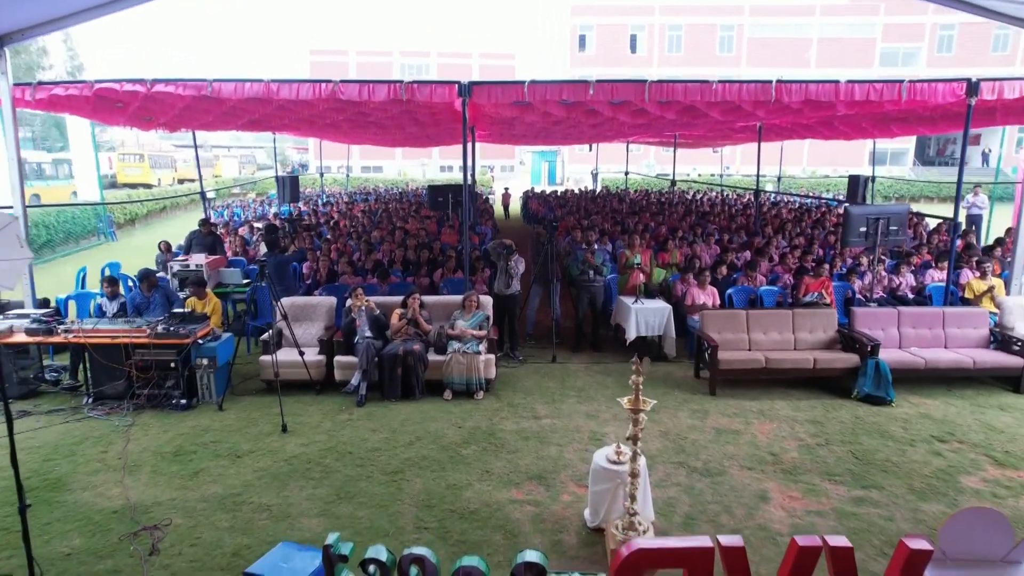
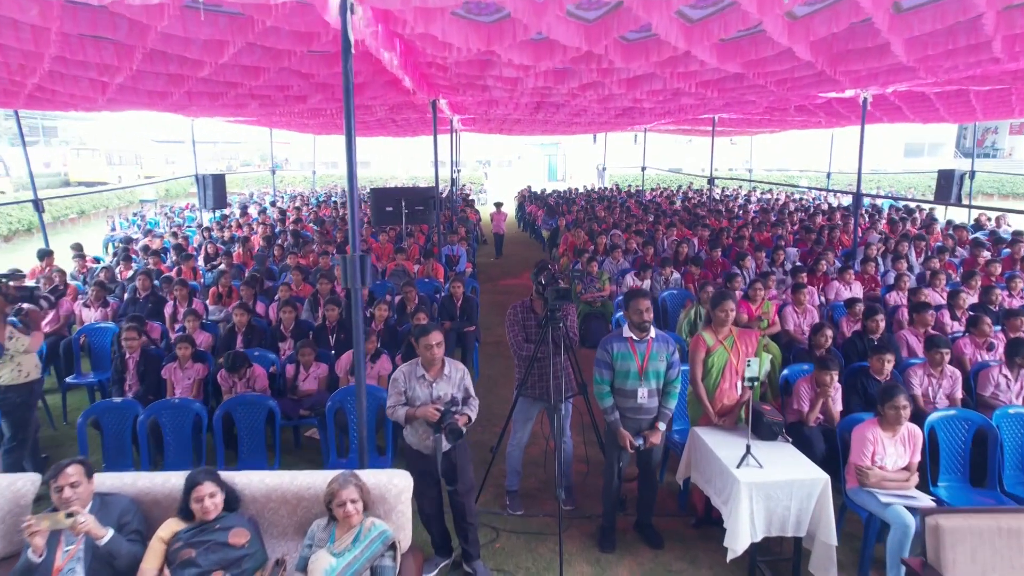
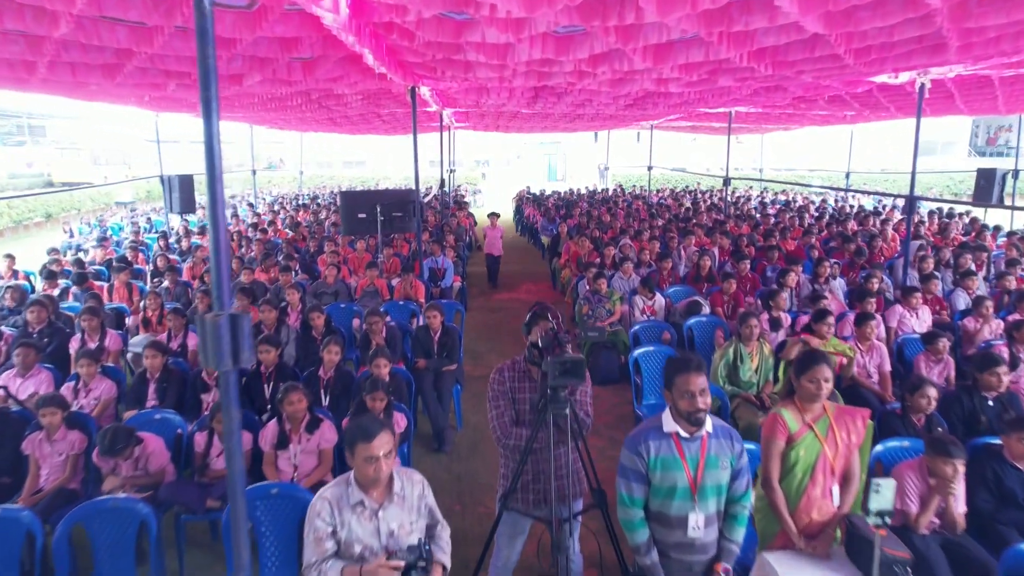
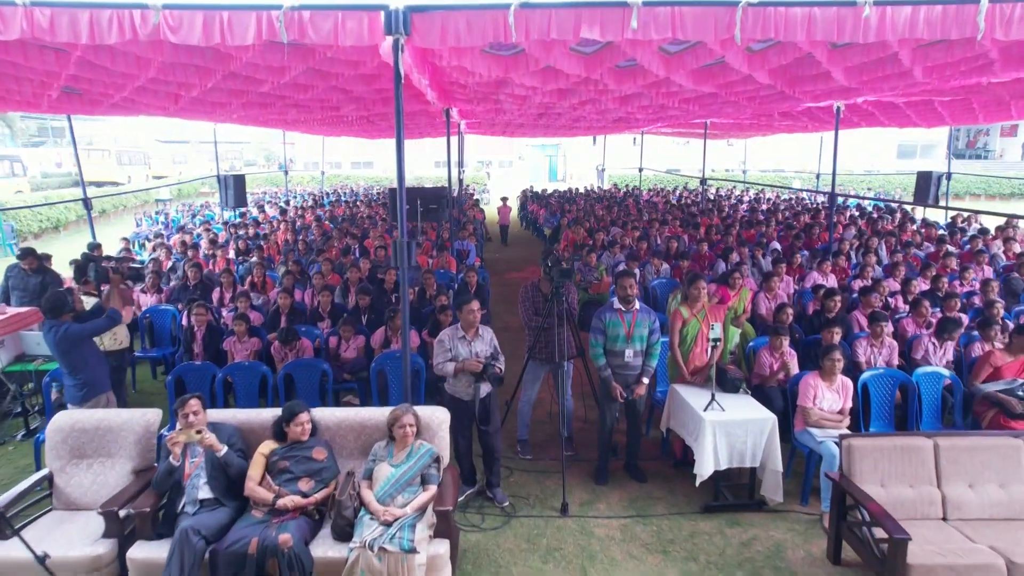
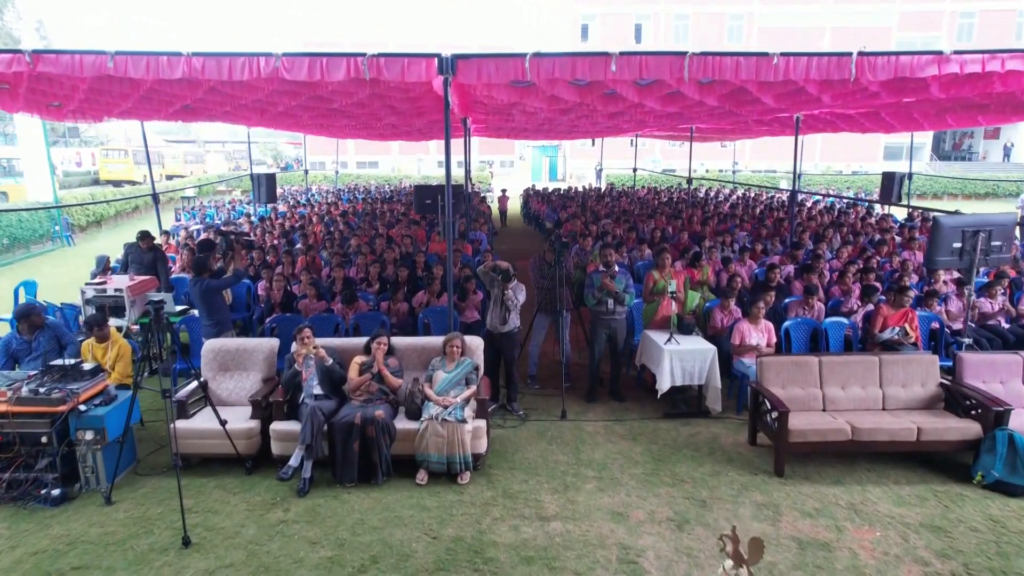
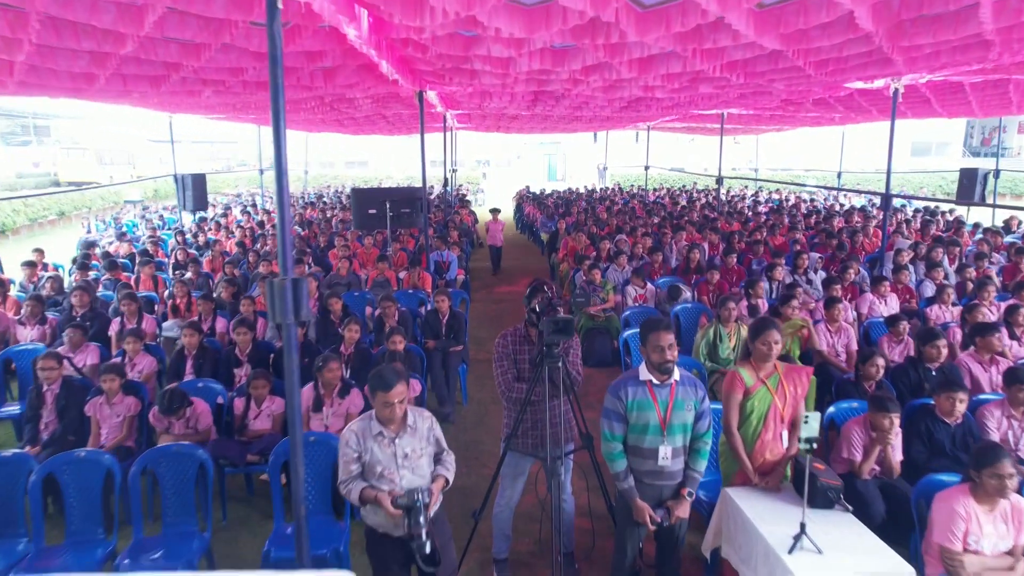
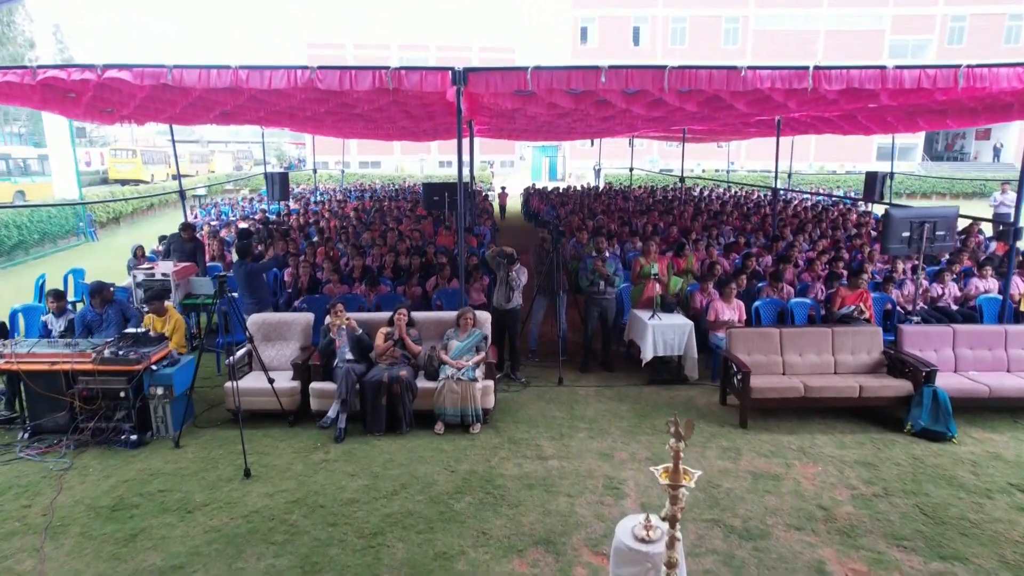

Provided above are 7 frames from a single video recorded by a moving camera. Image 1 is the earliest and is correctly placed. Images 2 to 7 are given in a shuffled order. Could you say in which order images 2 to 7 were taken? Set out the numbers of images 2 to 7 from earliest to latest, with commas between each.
7, 5, 4, 2, 6, 3
